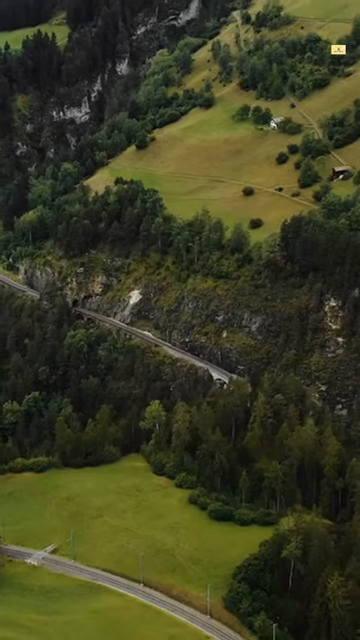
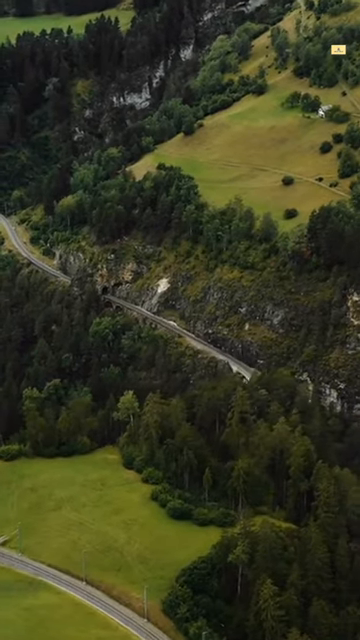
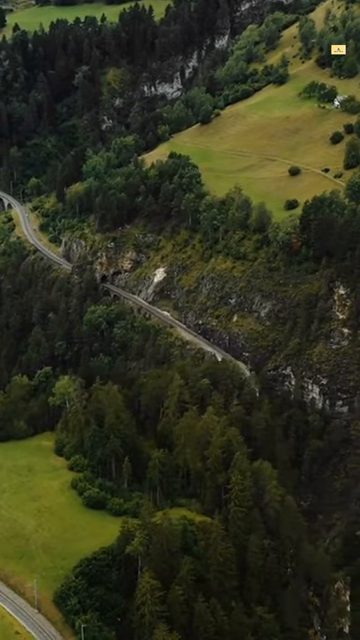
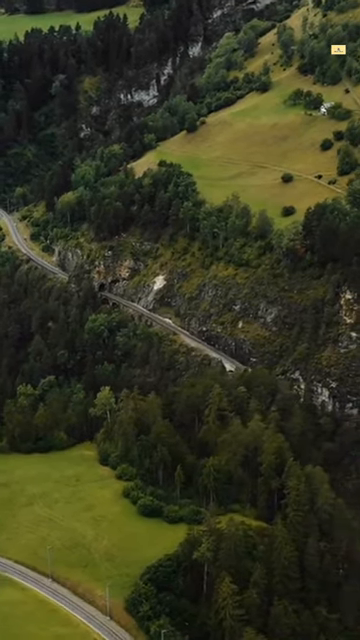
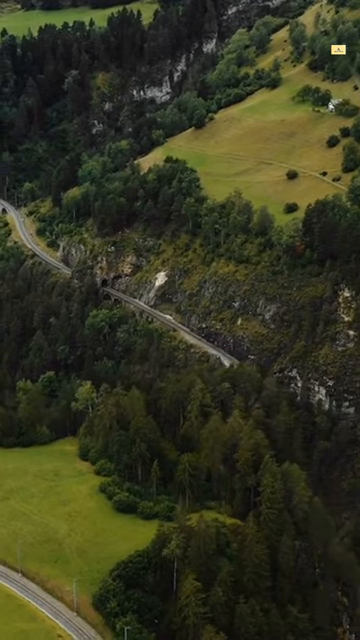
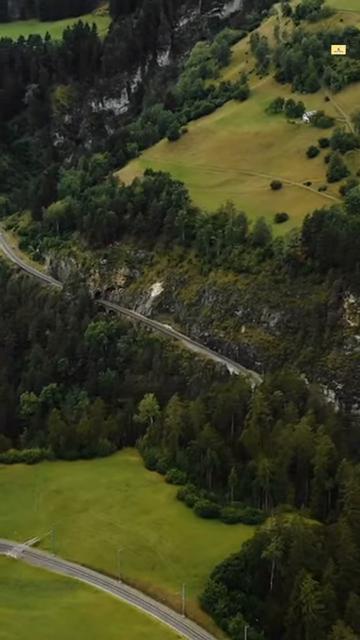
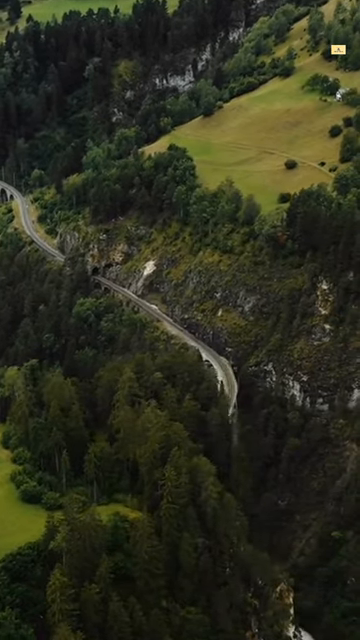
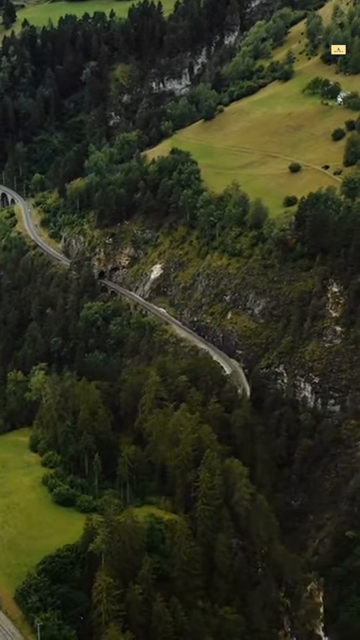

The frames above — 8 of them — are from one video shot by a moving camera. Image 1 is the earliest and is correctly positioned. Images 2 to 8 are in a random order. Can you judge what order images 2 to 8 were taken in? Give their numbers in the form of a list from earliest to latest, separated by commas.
6, 2, 4, 5, 3, 8, 7
